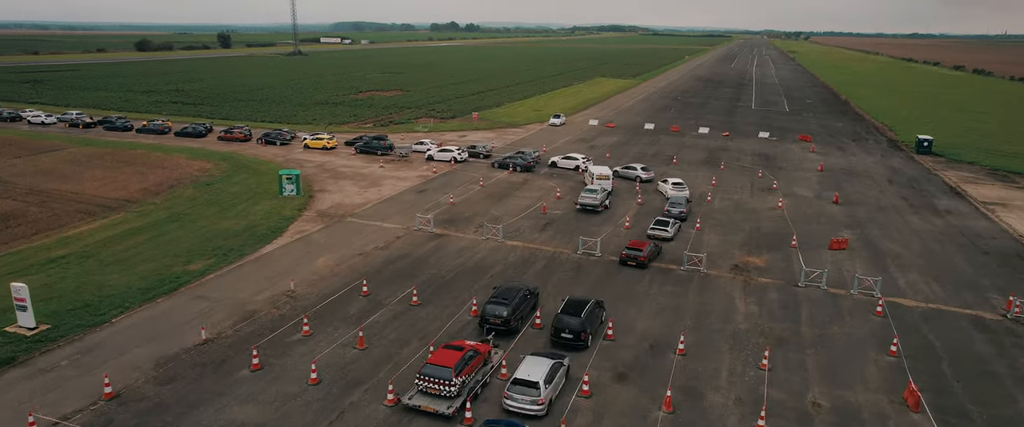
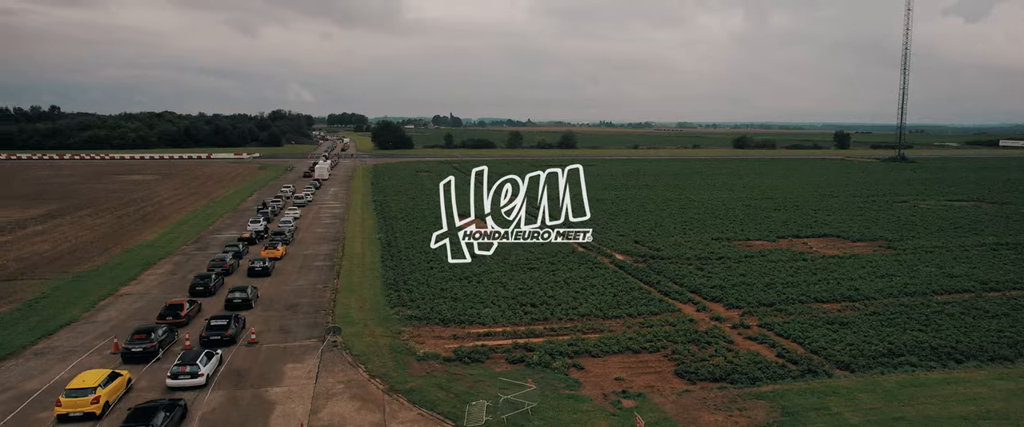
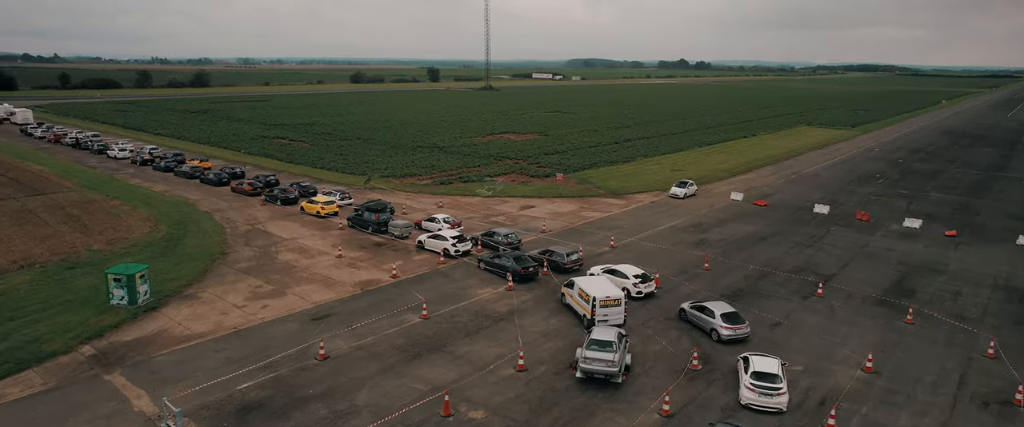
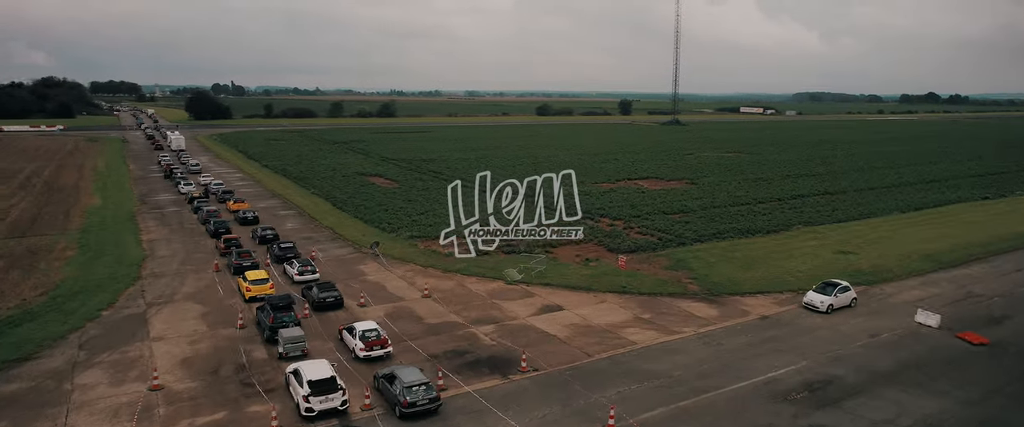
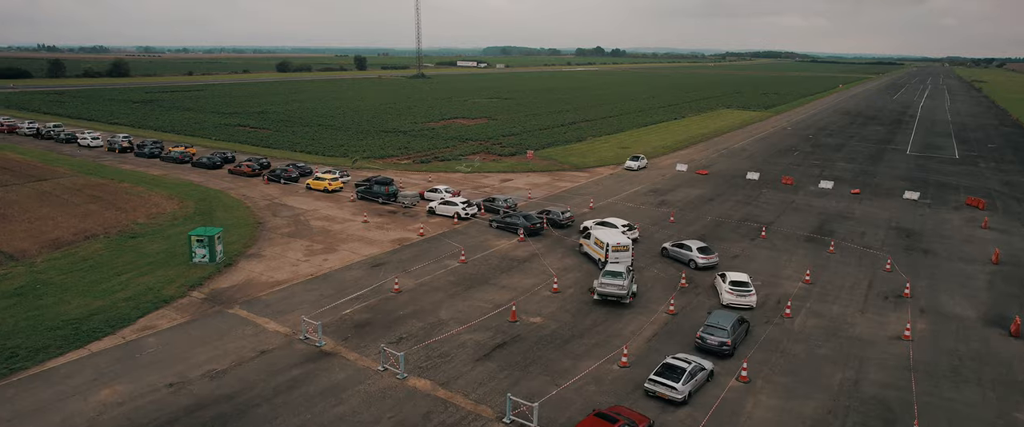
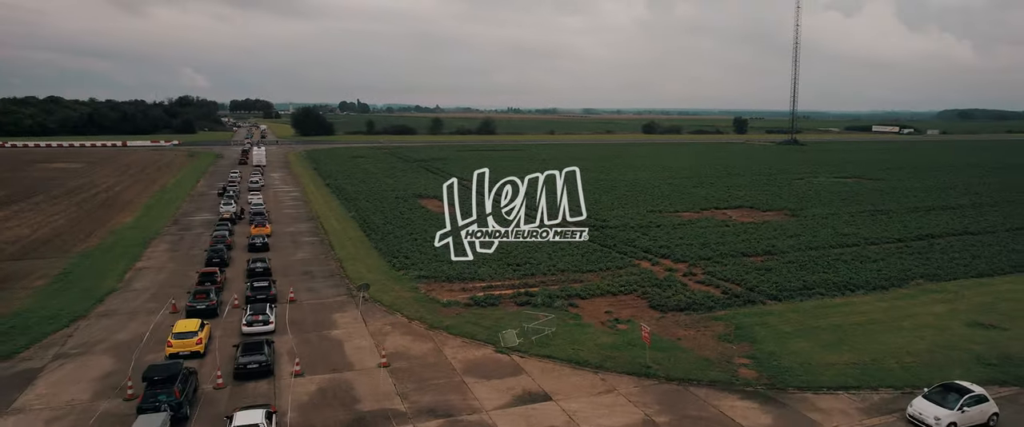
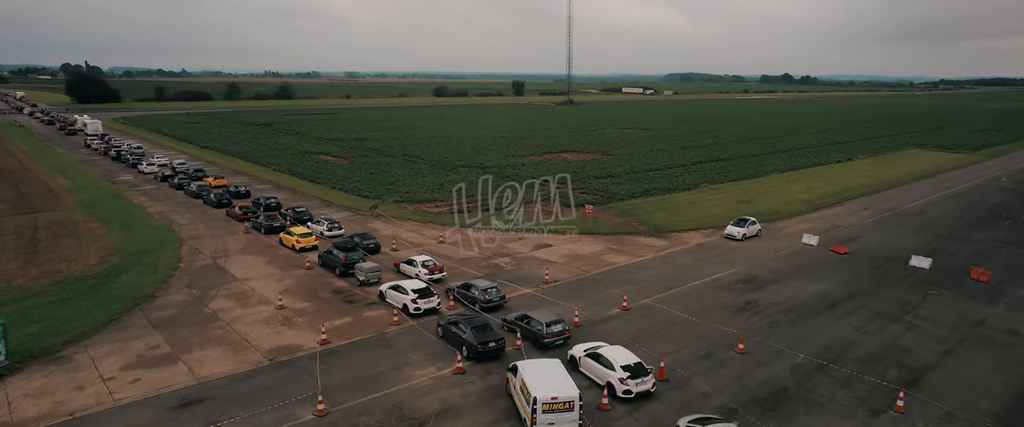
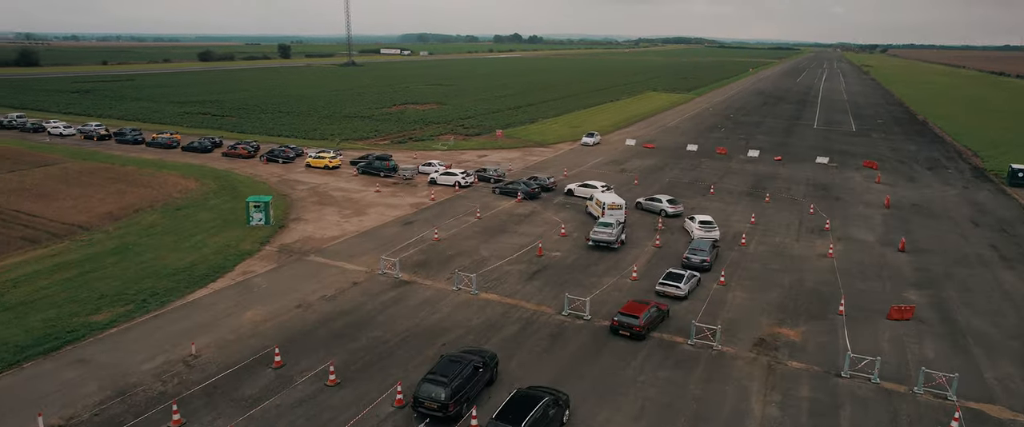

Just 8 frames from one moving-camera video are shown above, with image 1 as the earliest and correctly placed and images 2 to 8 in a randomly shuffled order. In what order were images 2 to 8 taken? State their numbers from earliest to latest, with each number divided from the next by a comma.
8, 5, 3, 7, 4, 6, 2
